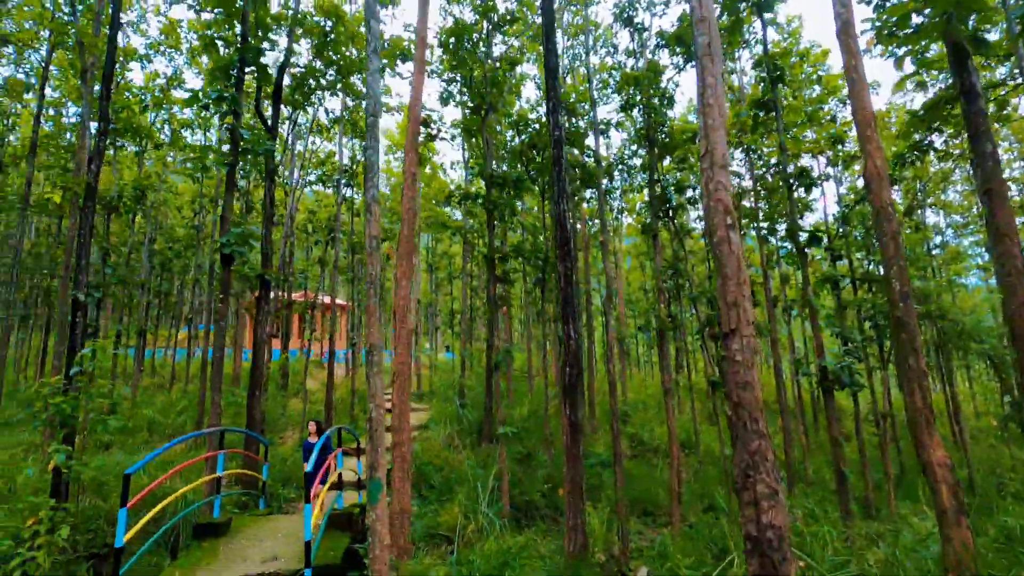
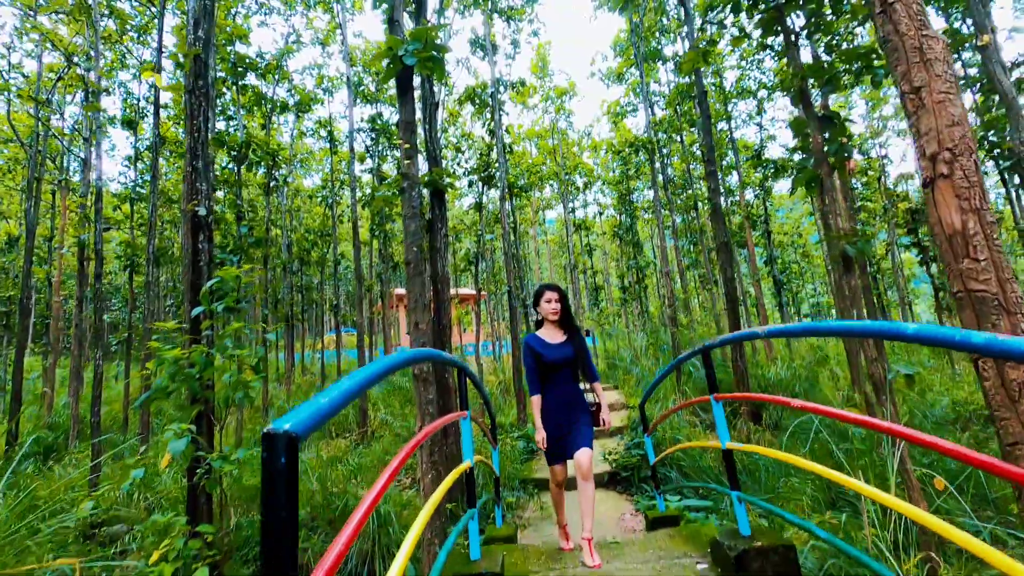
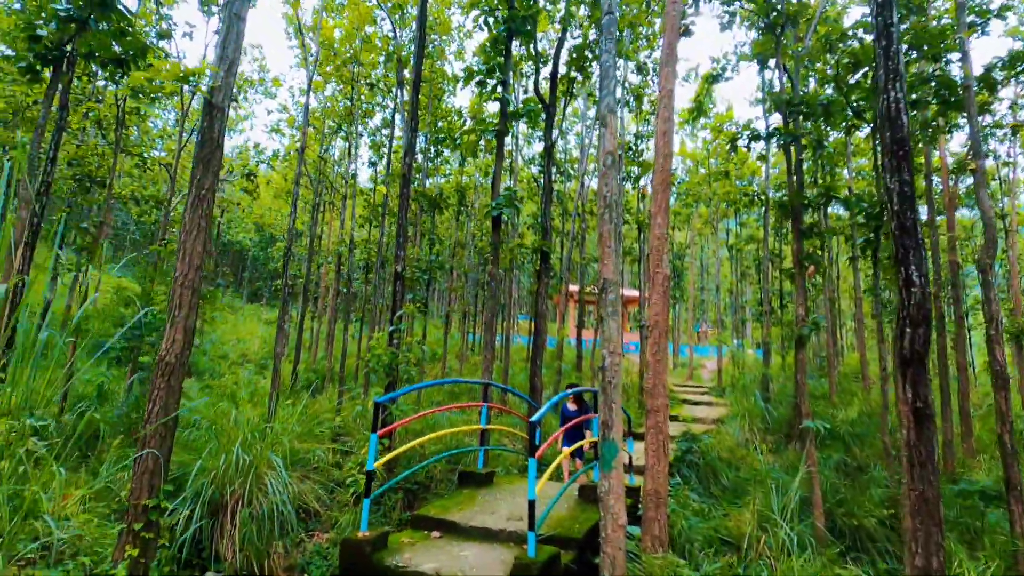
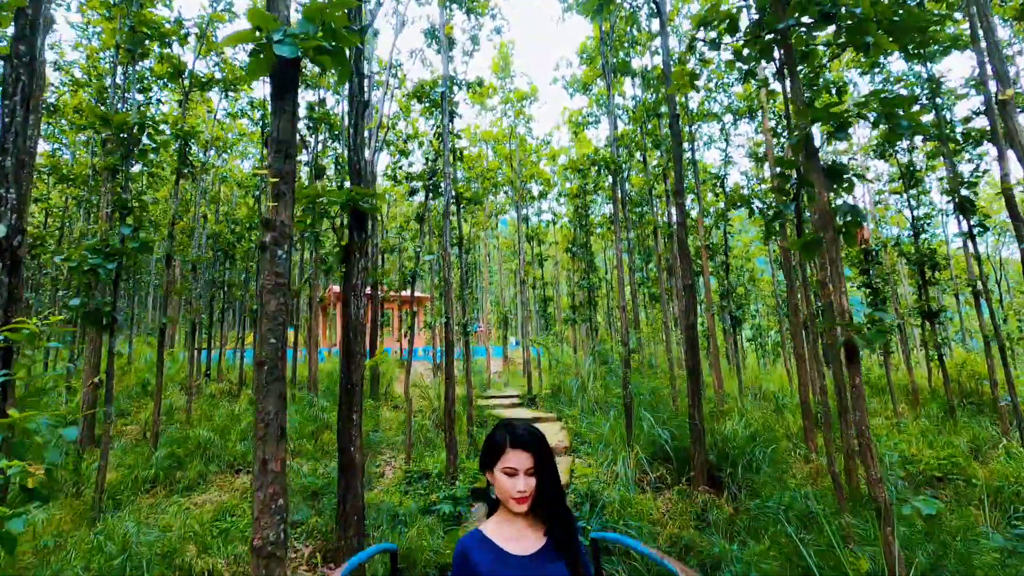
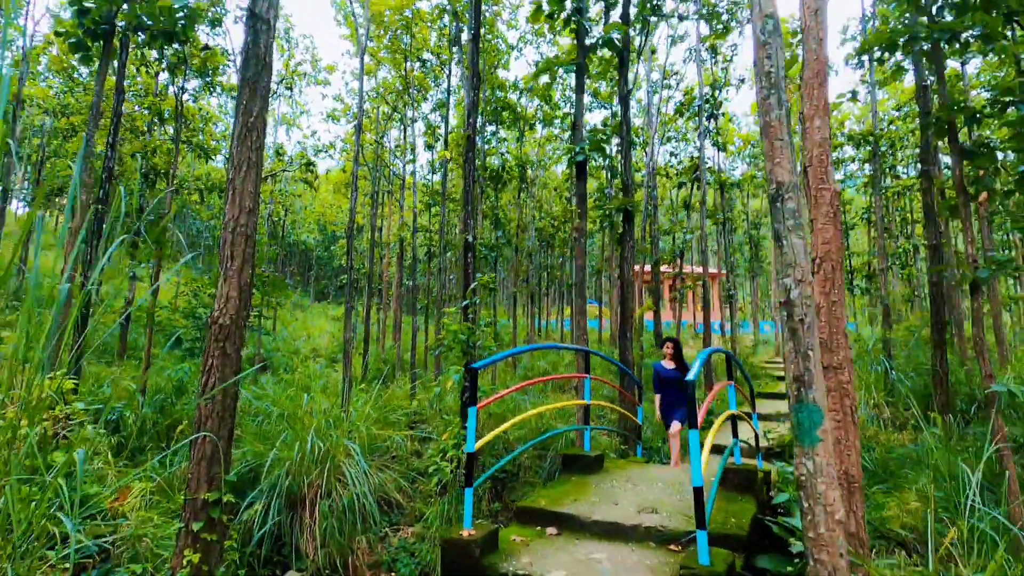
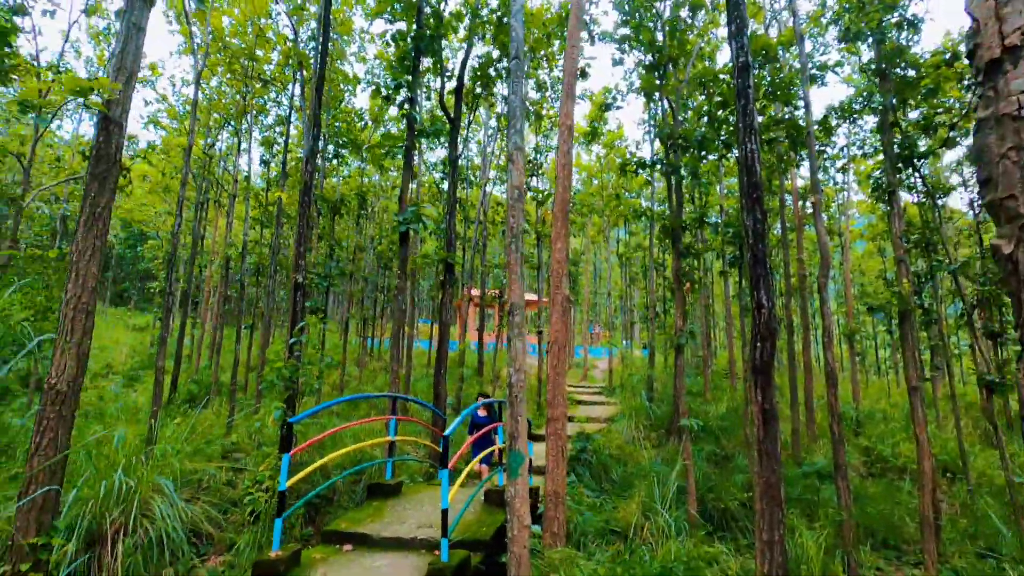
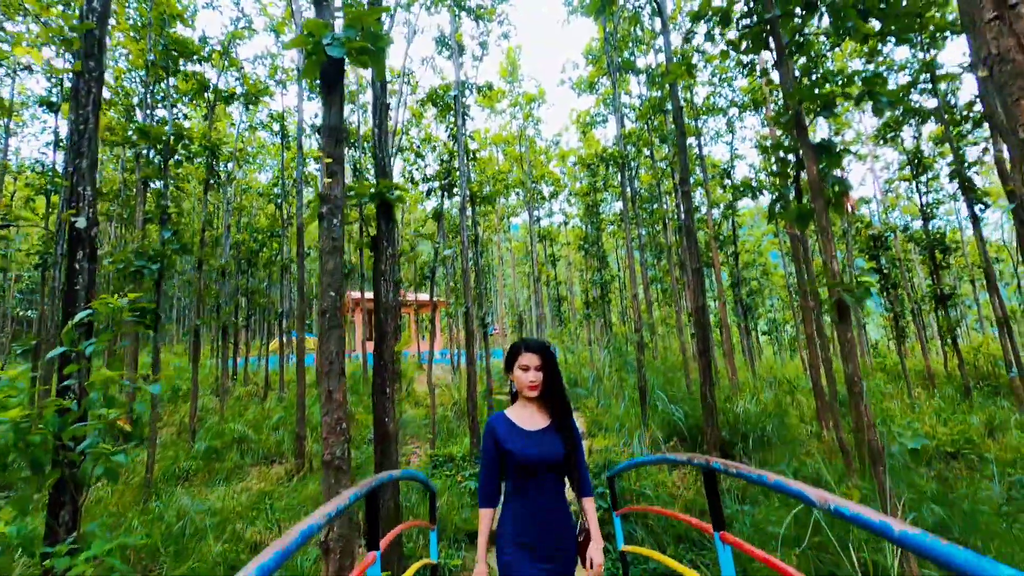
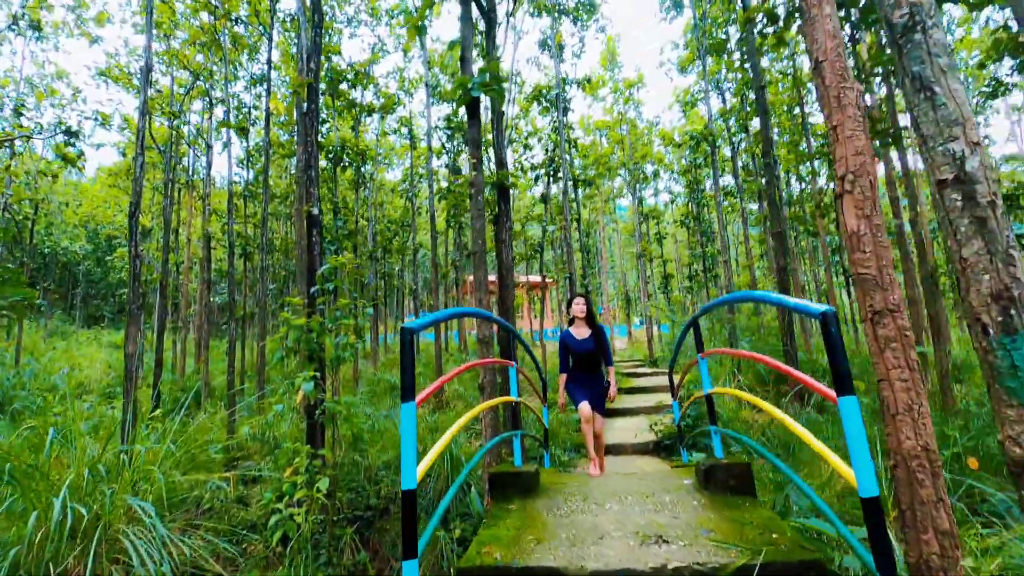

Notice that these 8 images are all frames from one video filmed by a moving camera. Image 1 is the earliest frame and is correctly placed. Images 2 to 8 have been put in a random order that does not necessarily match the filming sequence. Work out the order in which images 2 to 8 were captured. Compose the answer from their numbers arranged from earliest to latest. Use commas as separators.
6, 3, 5, 8, 2, 7, 4
